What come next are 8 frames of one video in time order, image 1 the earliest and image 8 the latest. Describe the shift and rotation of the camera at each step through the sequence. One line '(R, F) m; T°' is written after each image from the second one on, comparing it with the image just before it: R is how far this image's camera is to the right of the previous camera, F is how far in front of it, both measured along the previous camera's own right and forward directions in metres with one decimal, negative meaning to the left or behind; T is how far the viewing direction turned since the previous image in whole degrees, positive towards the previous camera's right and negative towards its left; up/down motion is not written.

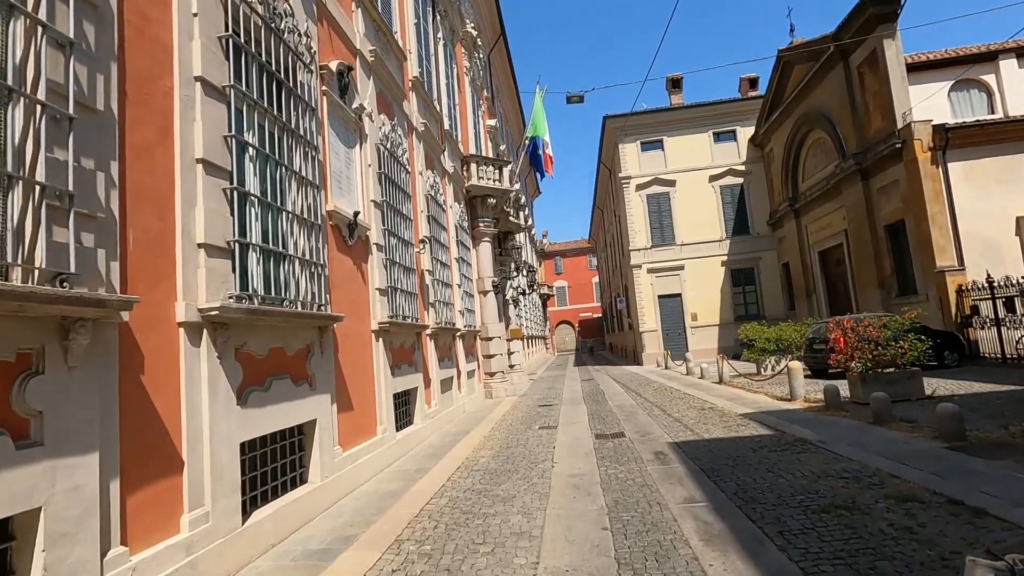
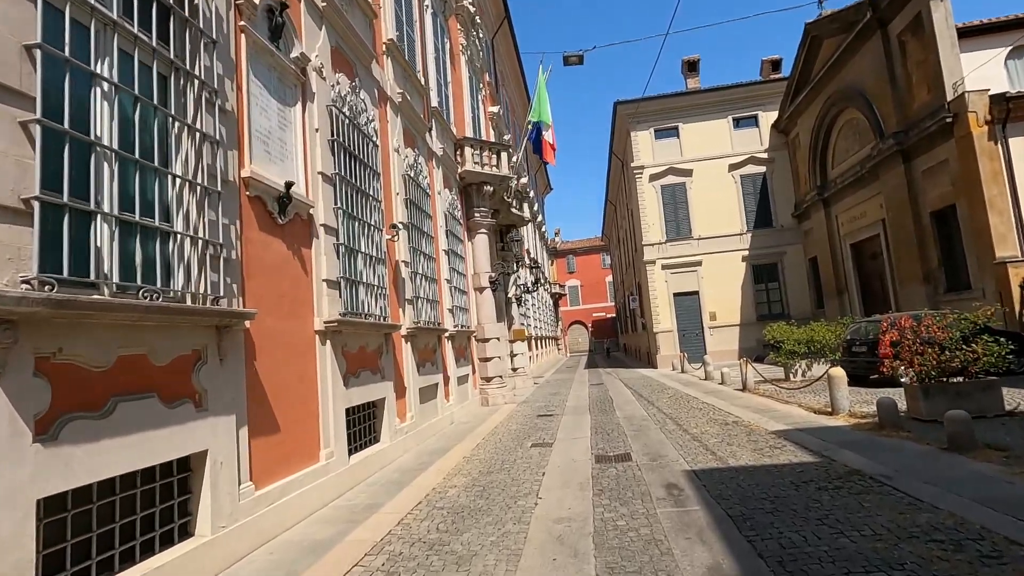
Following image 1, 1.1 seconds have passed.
(+0.4, +1.5) m; -2°
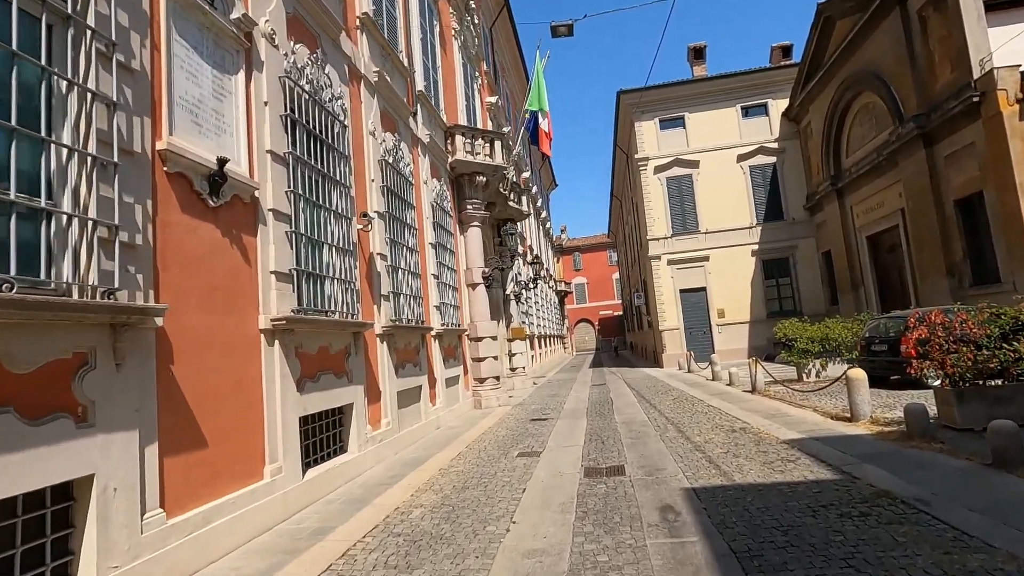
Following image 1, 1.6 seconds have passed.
(+0.4, +0.8) m; -1°
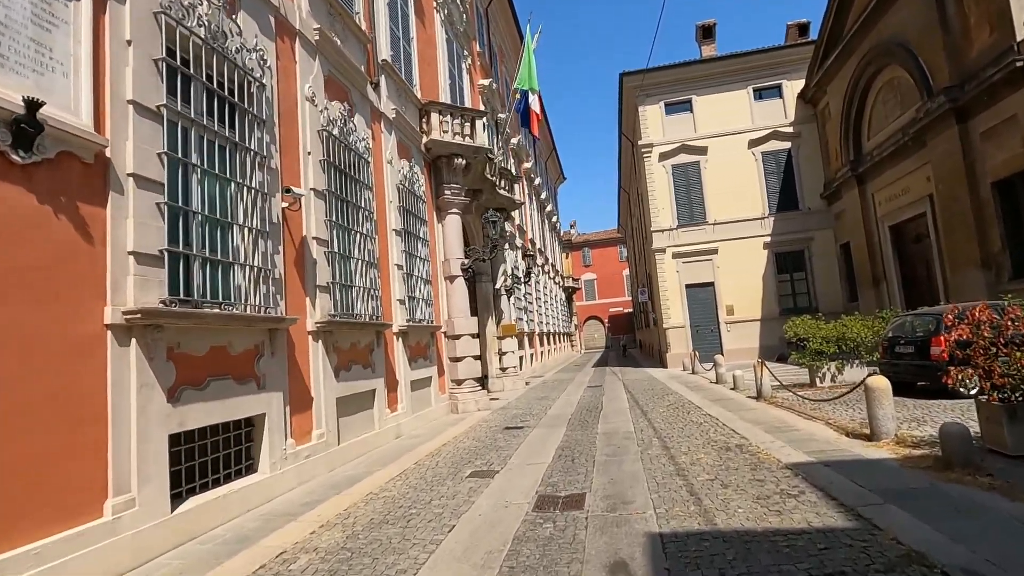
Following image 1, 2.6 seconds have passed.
(+0.8, +1.2) m; -2°
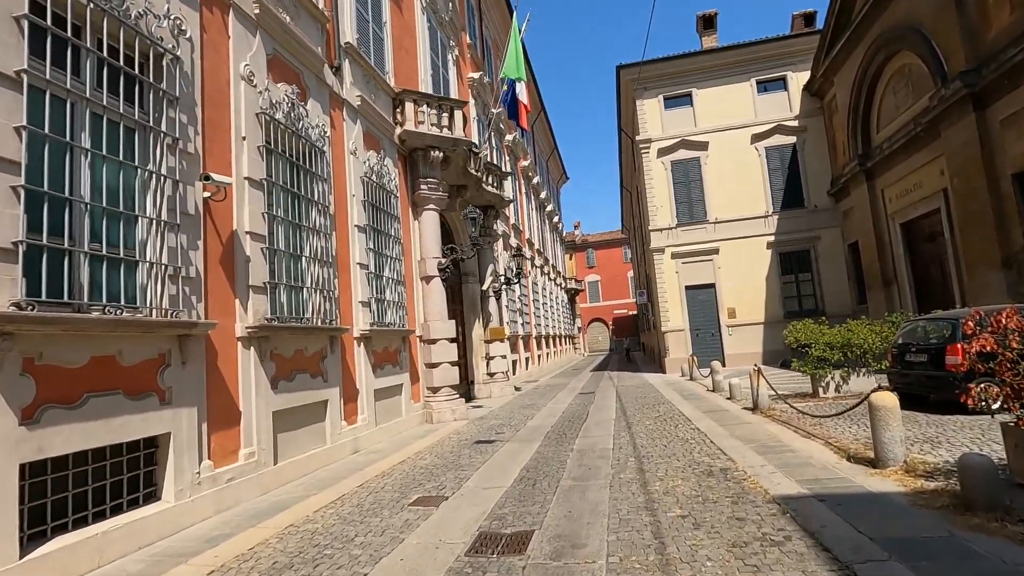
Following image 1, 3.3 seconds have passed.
(+0.6, +0.8) m; -1°
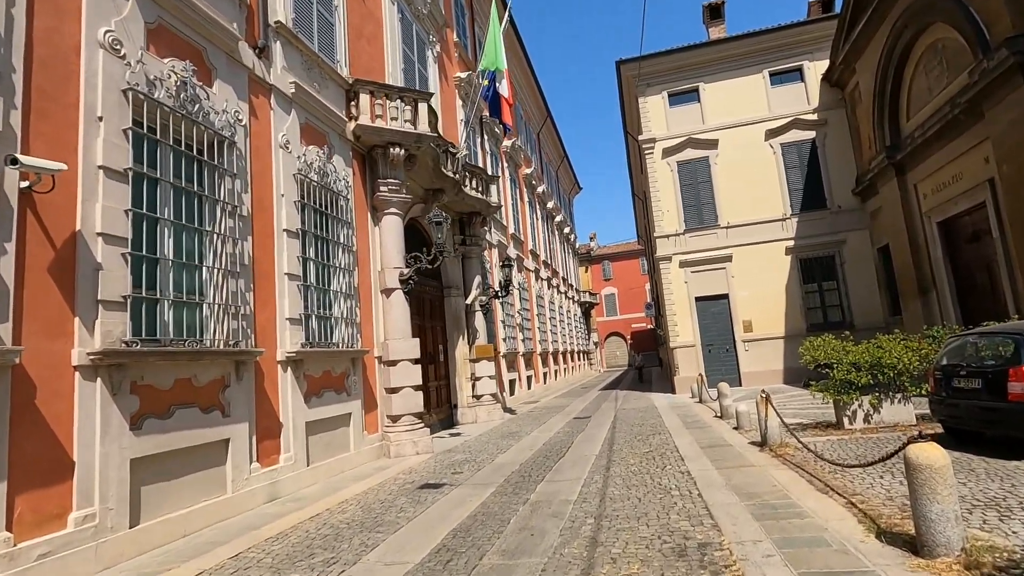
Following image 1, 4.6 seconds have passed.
(+1.0, +1.5) m; -2°
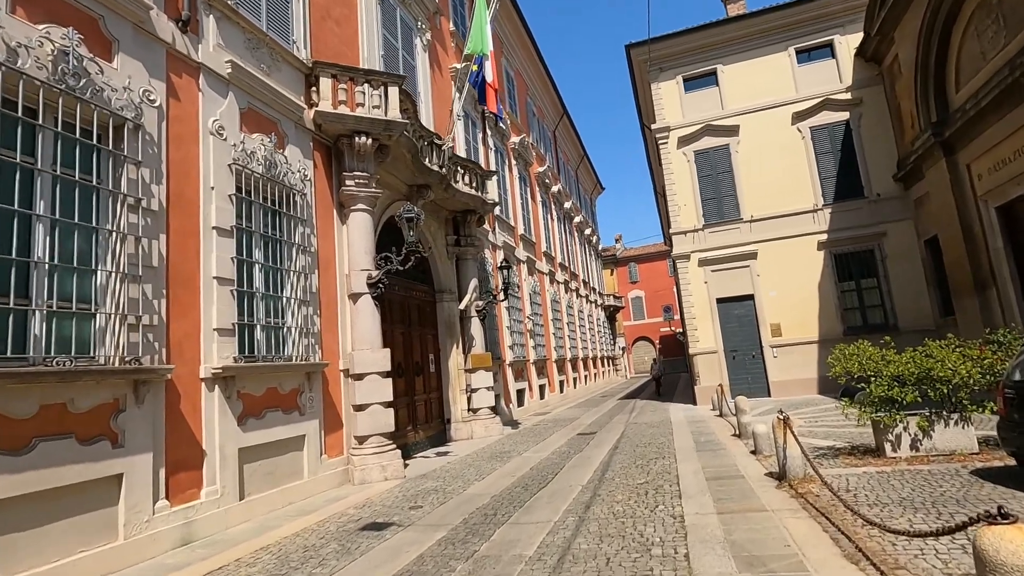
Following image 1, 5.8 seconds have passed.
(+0.9, +1.3) m; -3°
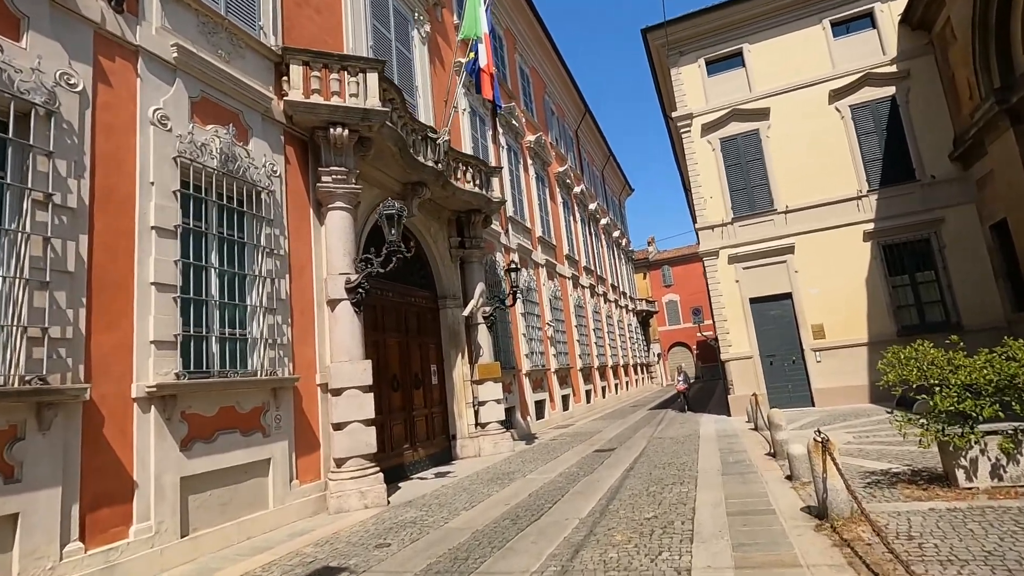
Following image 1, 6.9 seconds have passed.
(+0.7, +1.1) m; -4°
